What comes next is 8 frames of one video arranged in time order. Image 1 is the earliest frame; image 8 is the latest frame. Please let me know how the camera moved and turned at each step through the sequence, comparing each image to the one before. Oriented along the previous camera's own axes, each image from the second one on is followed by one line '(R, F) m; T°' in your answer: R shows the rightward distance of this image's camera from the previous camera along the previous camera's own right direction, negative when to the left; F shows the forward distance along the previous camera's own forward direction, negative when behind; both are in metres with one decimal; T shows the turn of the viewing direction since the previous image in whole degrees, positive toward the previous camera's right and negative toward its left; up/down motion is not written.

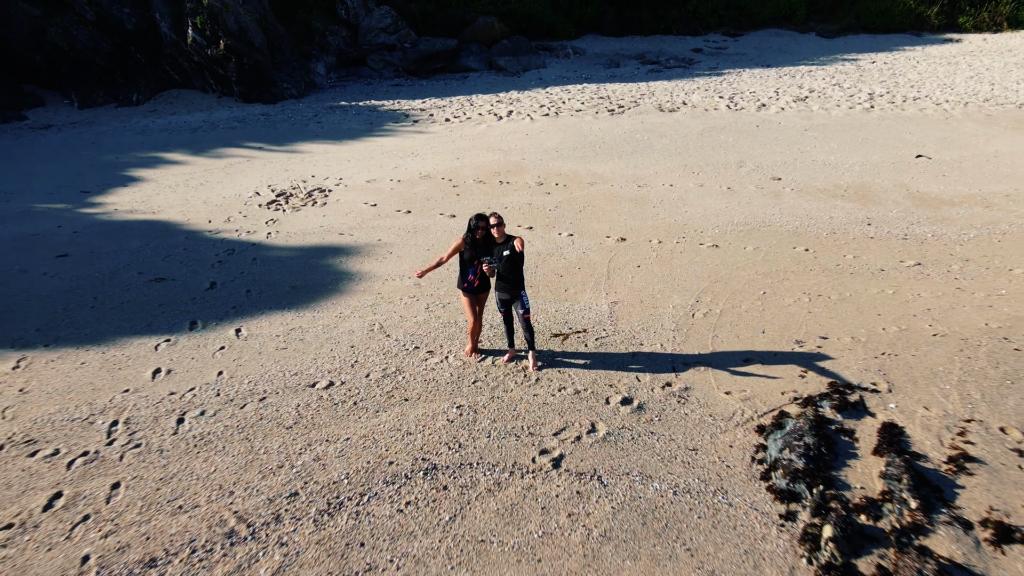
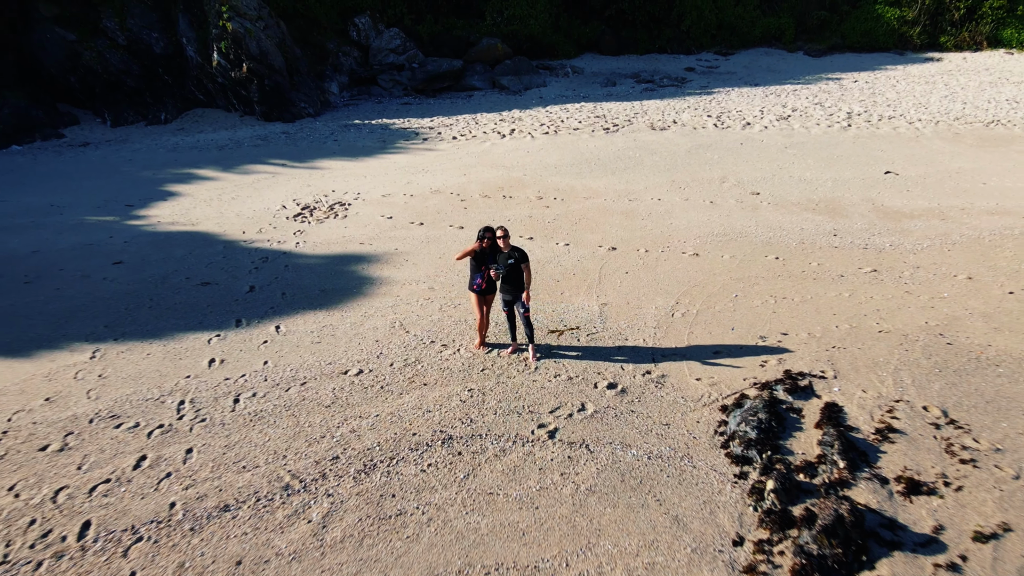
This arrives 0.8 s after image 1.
(0.0, -0.8) m; 0°
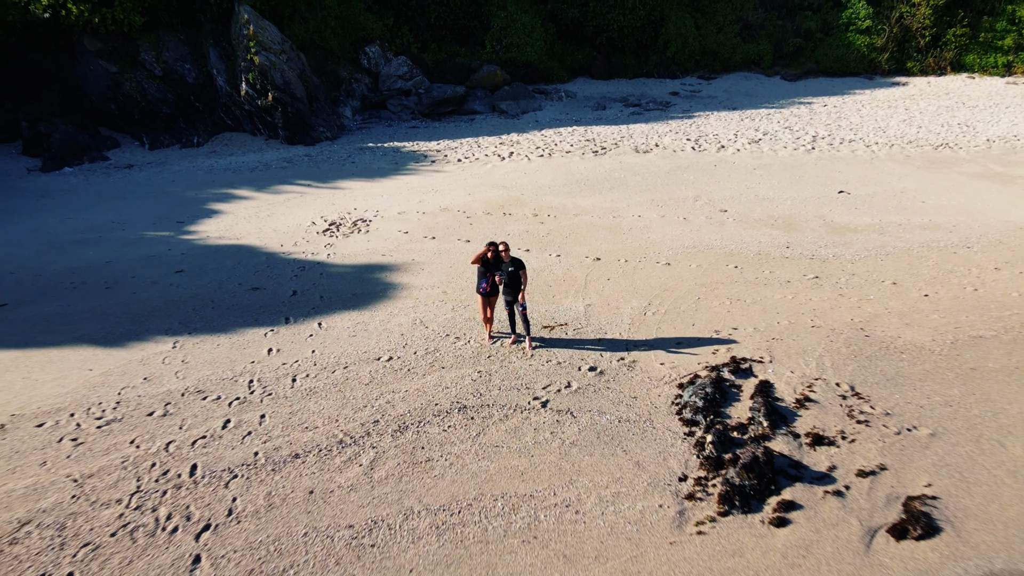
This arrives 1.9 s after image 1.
(0.0, -1.3) m; 0°
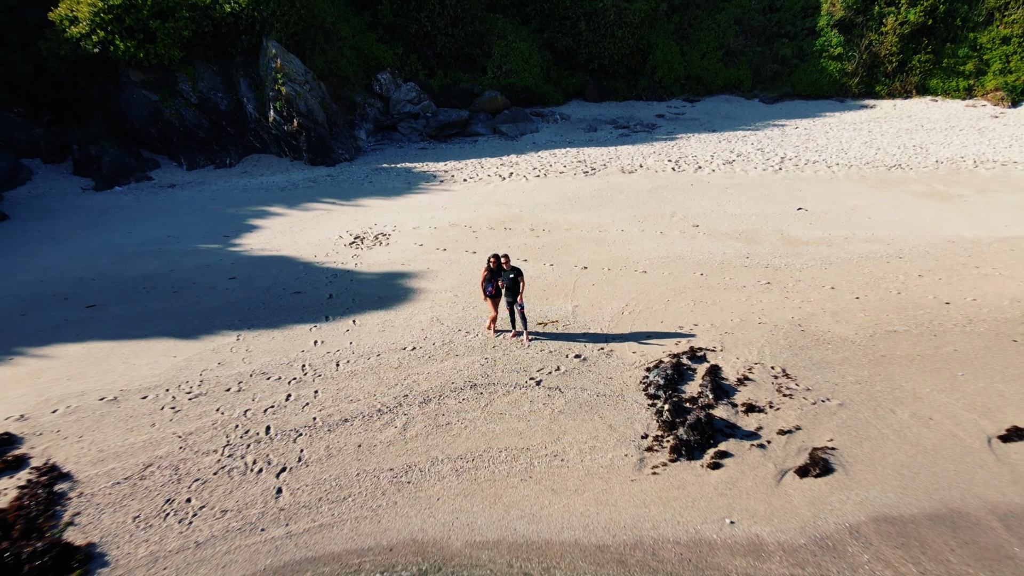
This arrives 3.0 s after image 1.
(0.0, -1.5) m; 0°
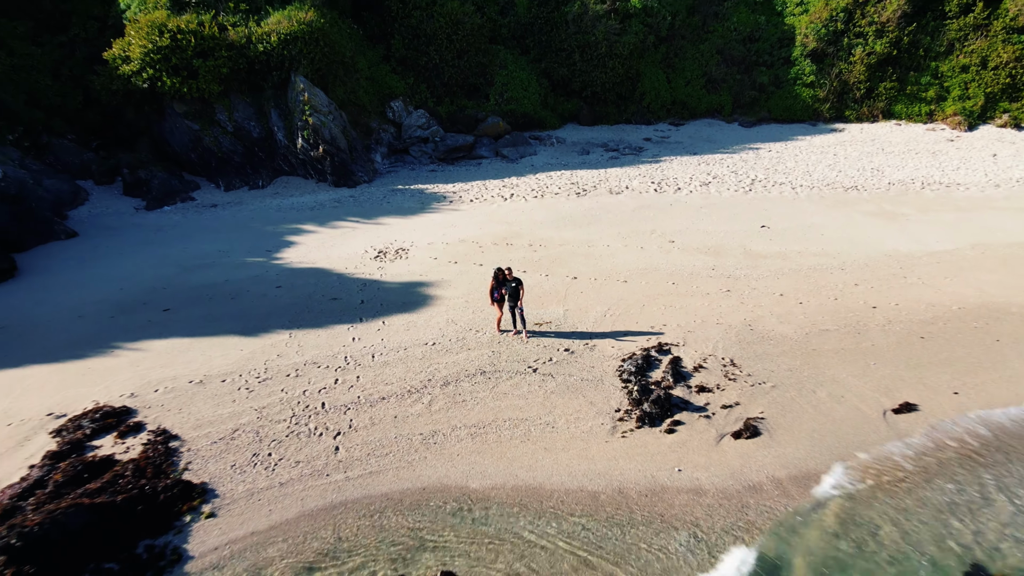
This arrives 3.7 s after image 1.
(0.0, -1.8) m; 0°
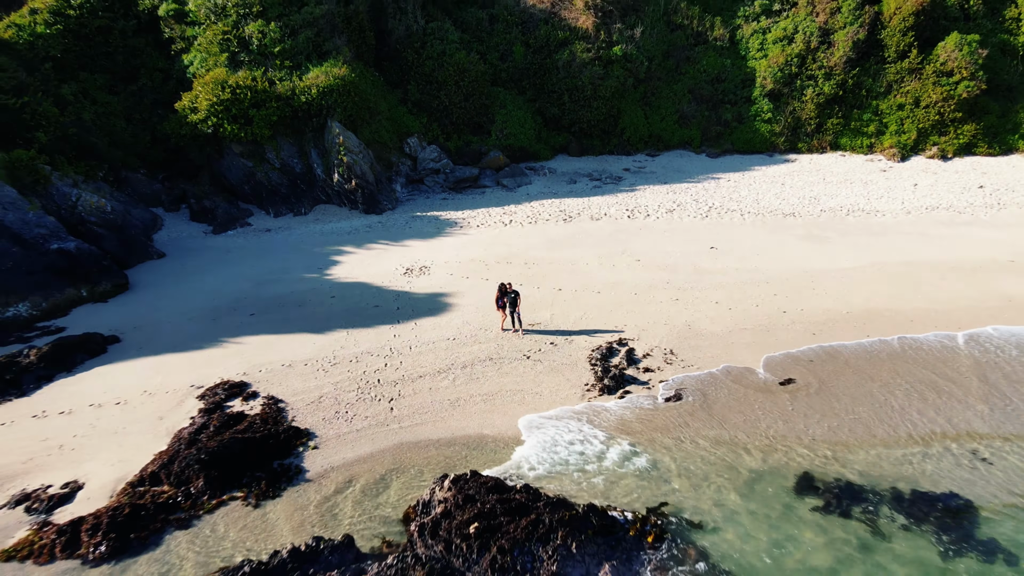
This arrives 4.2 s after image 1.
(0.0, -3.5) m; 0°
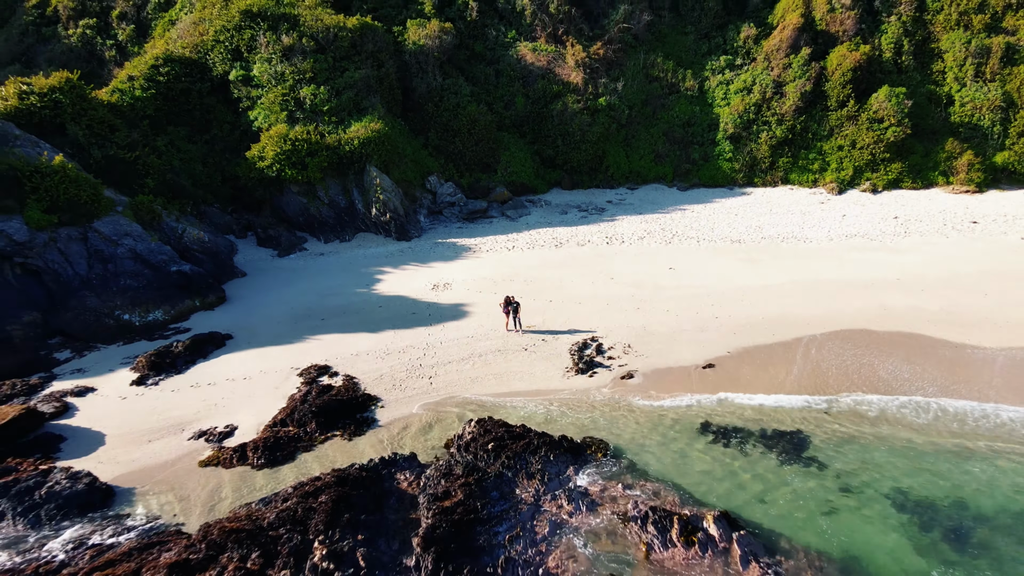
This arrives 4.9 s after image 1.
(0.0, -4.9) m; 0°
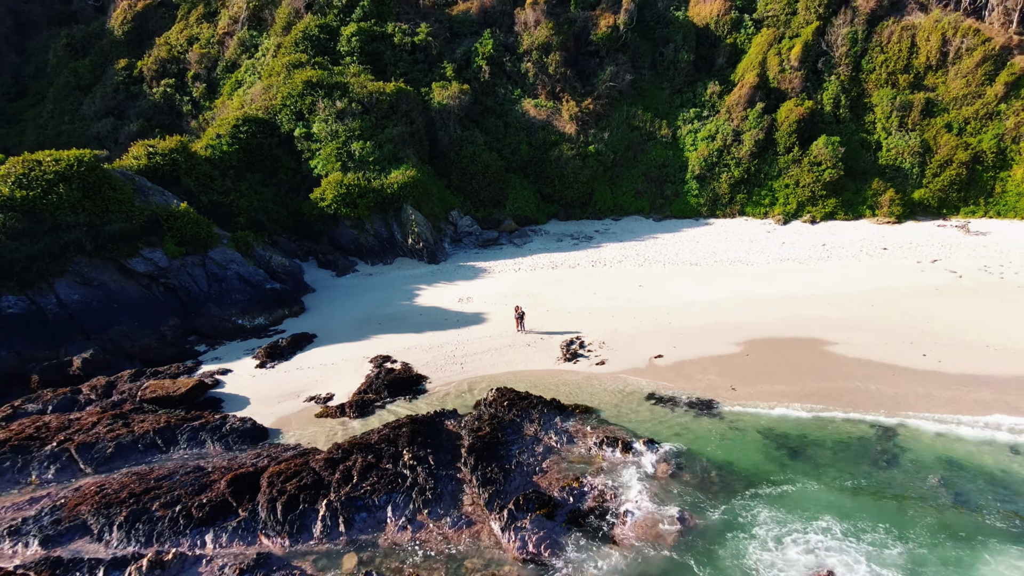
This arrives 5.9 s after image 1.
(-0.1, -6.8) m; 0°
